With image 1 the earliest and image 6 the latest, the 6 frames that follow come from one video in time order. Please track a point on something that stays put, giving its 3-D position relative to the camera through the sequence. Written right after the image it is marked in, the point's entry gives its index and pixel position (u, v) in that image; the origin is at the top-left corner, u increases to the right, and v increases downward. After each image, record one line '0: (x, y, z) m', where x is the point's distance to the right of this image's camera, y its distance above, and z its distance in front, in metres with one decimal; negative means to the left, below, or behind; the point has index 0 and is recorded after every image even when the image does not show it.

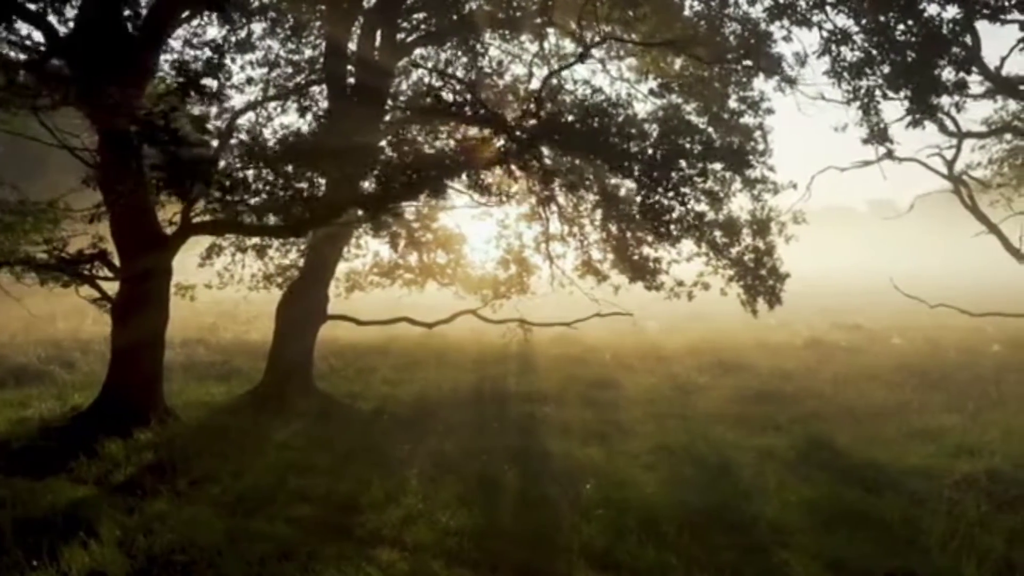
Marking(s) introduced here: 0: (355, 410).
0: (-2.6, -2.0, +15.8) m
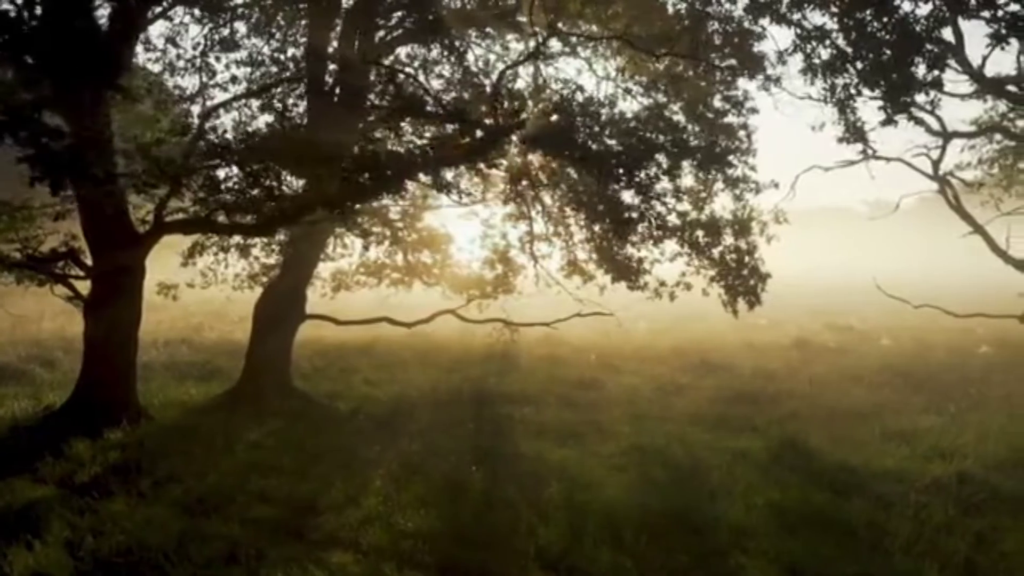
0: (-3.0, -2.0, +15.7) m
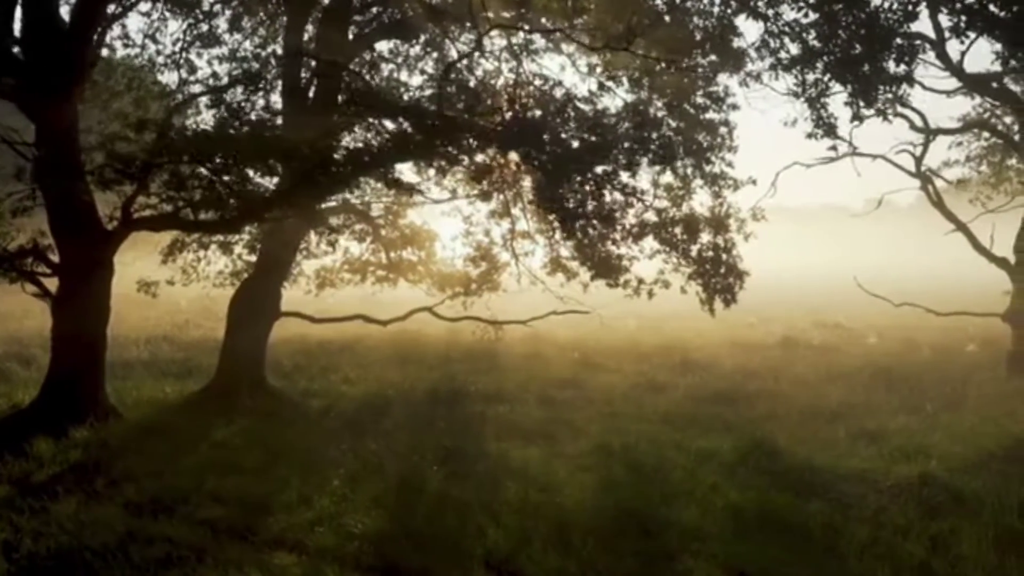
0: (-3.4, -2.0, +15.6) m
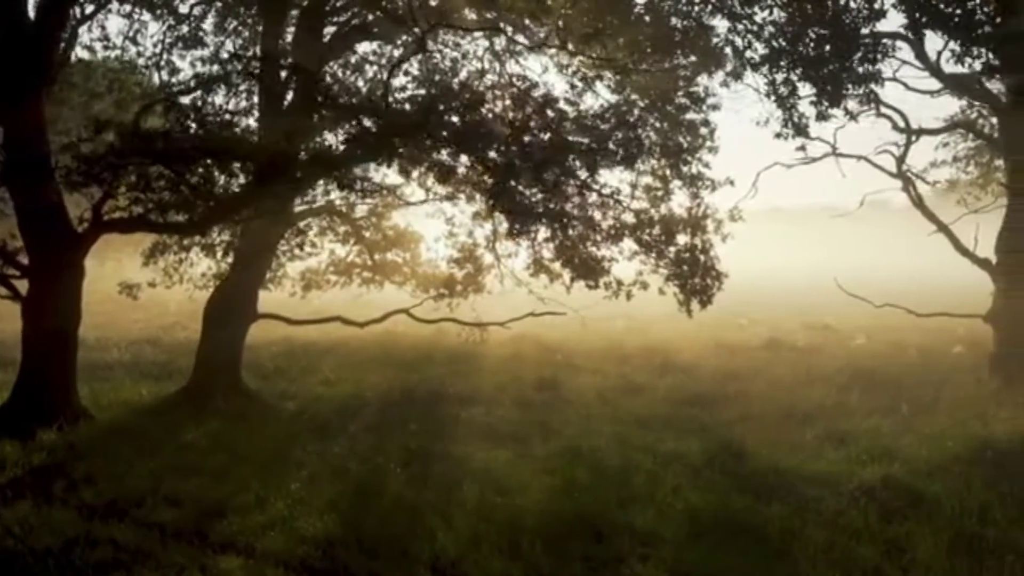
0: (-3.8, -2.0, +15.5) m
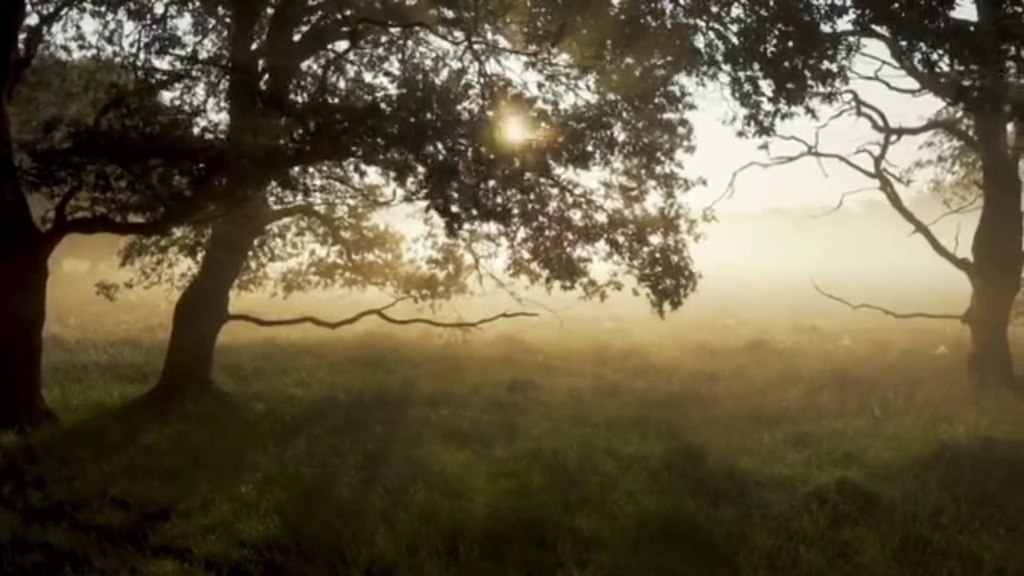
0: (-4.3, -2.0, +15.4) m
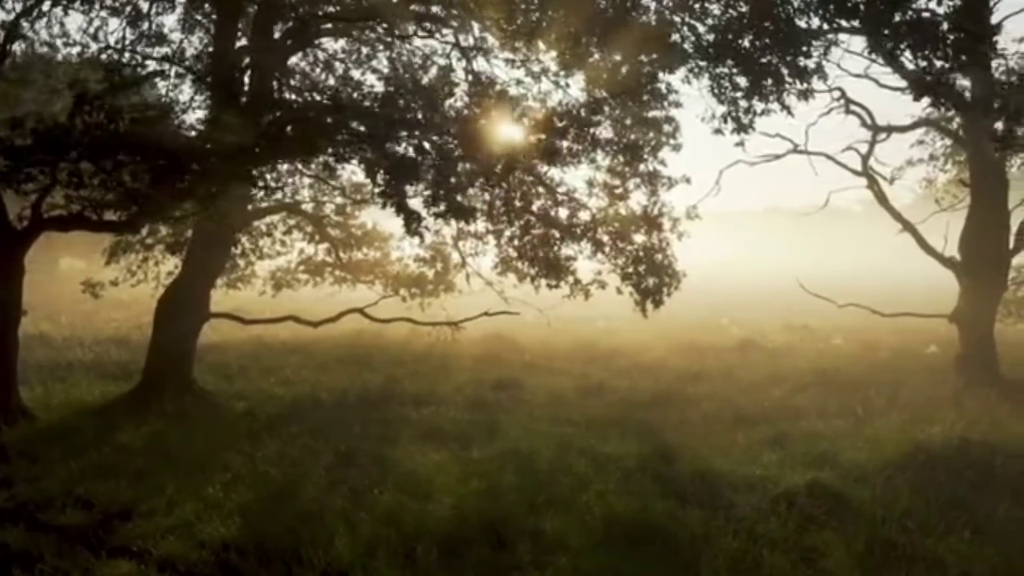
0: (-4.6, -2.0, +15.4) m
